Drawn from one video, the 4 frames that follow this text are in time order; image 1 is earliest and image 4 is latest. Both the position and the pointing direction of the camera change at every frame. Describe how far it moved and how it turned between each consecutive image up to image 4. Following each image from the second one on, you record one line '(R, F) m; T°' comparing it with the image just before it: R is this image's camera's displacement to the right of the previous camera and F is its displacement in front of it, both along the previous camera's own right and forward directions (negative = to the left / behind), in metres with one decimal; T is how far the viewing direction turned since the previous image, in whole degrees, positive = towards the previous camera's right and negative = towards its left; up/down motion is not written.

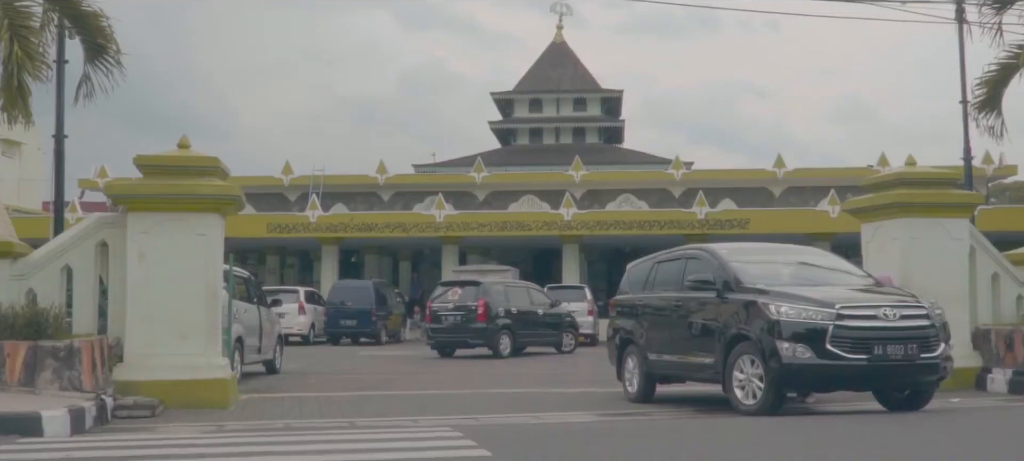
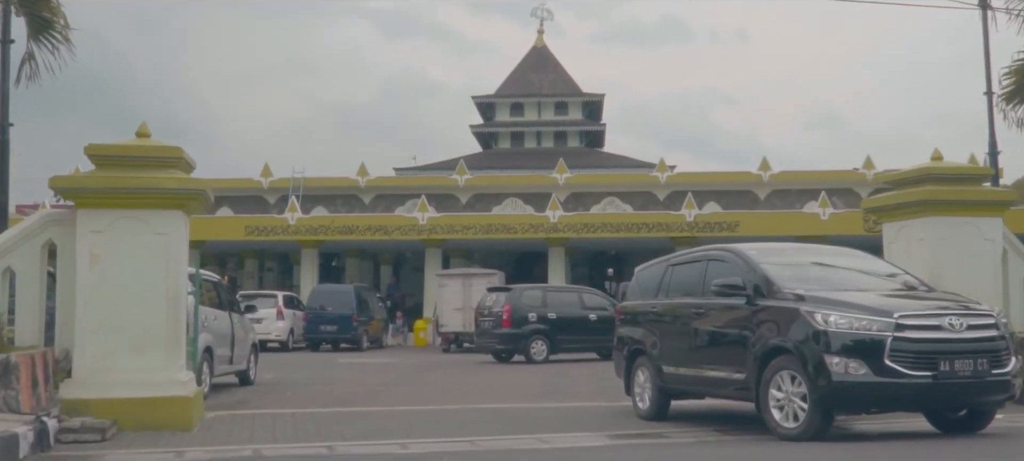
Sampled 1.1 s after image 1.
(-0.2, +1.2) m; +1°
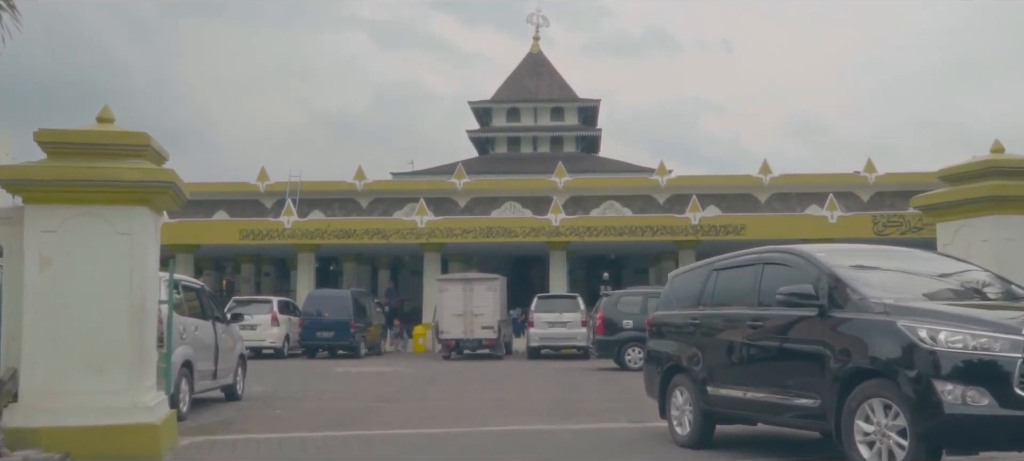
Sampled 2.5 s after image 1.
(-0.2, +1.4) m; 0°
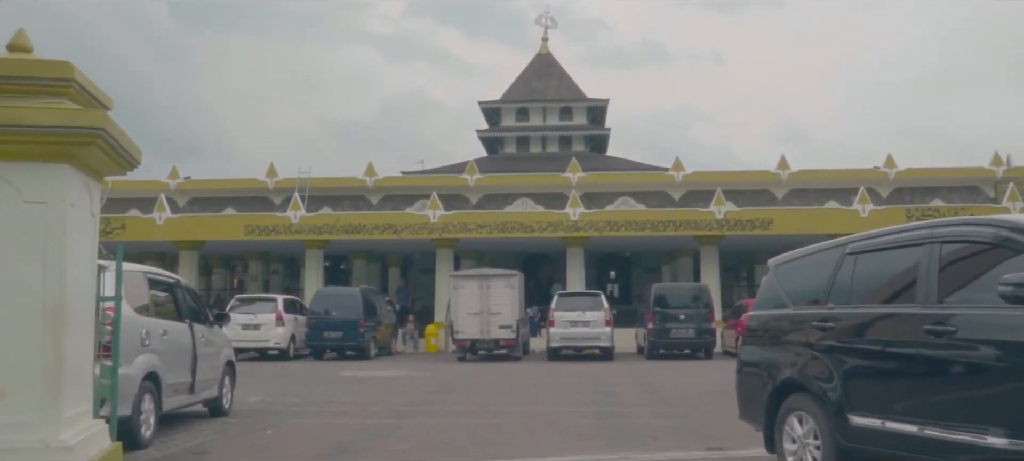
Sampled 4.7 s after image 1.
(-0.3, +2.5) m; -1°
